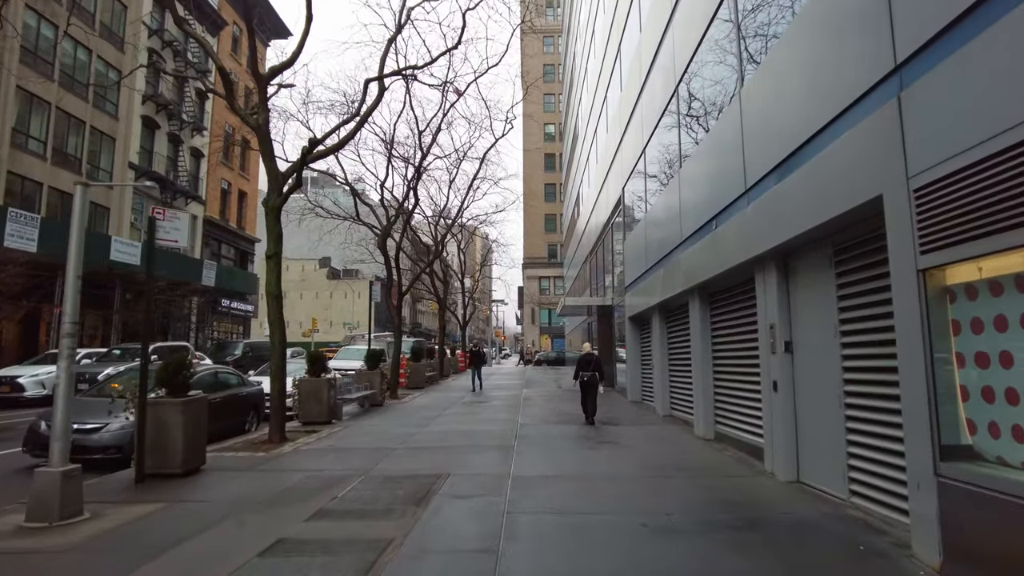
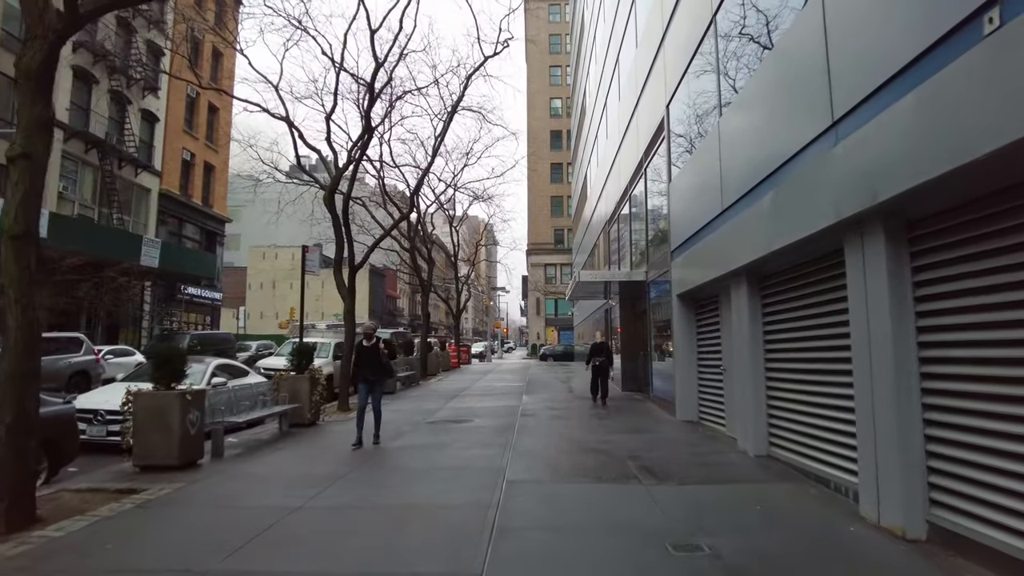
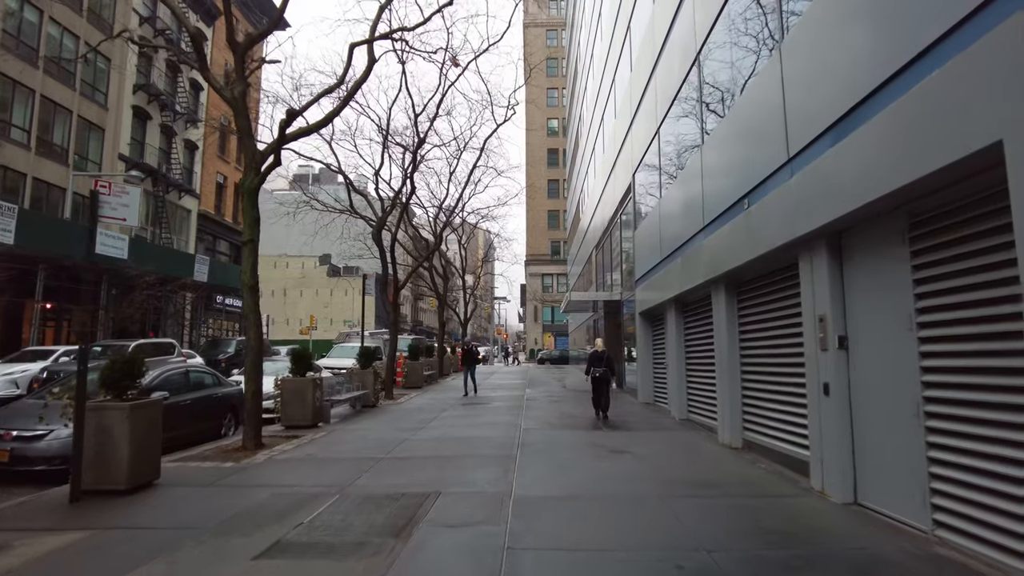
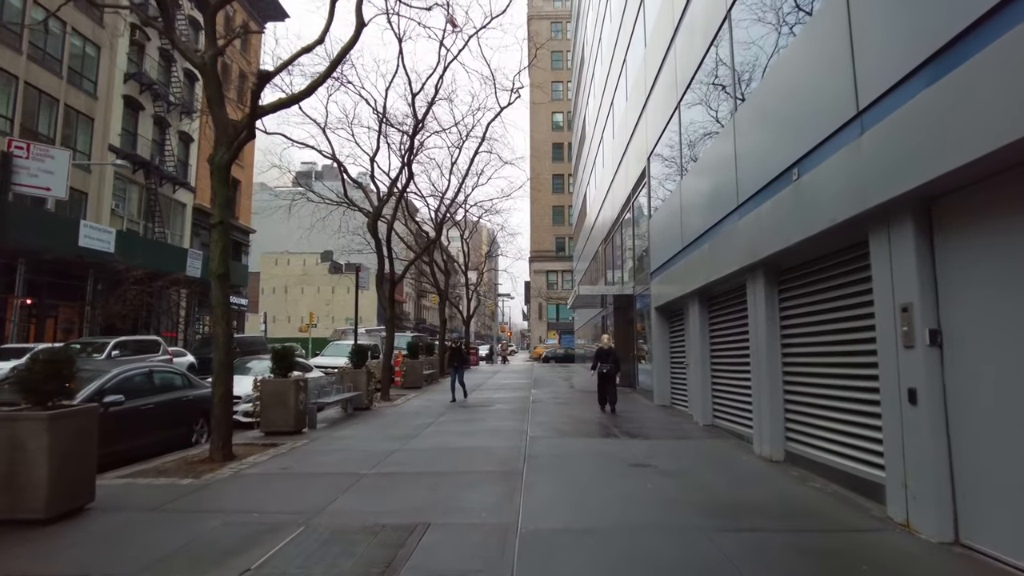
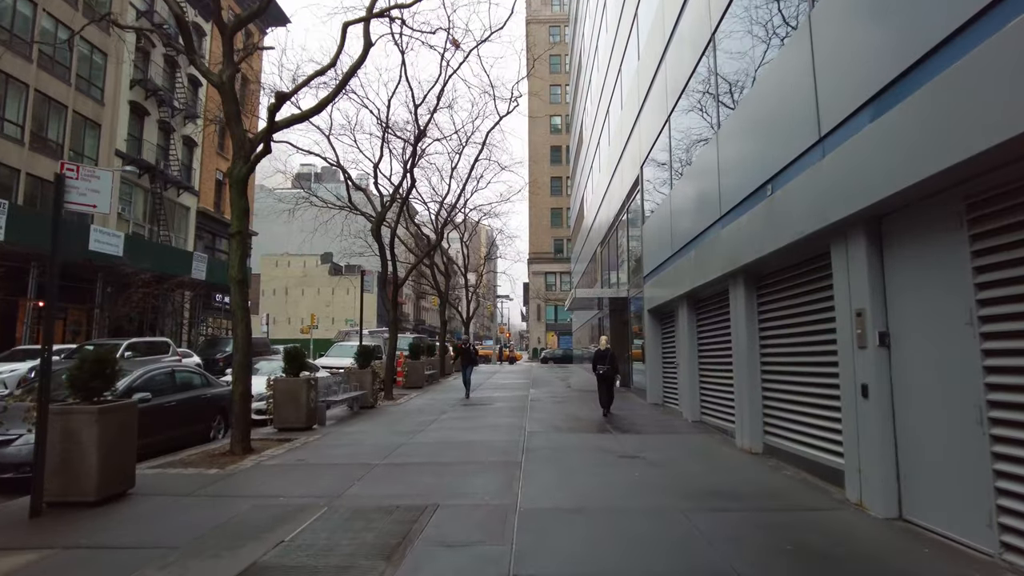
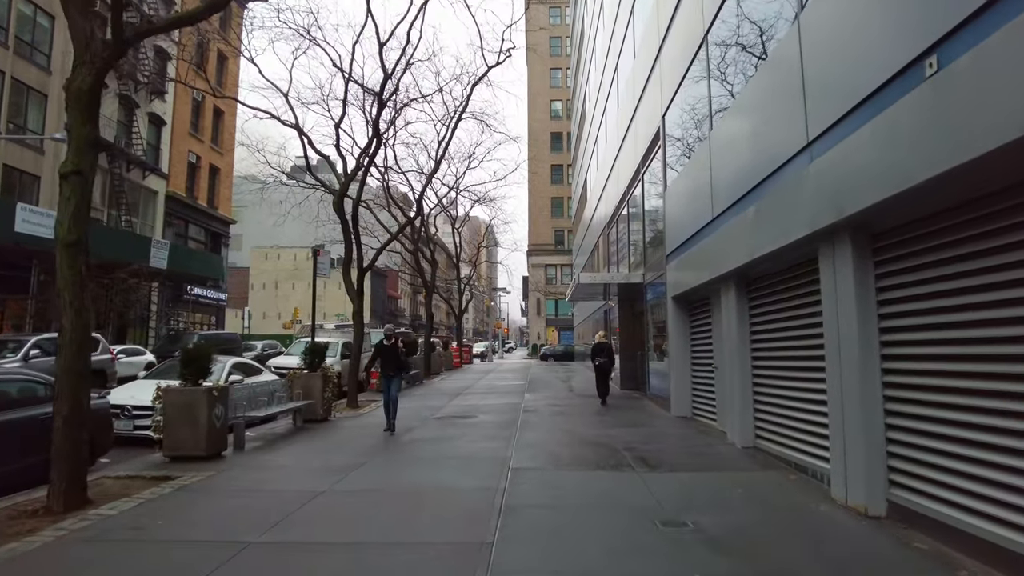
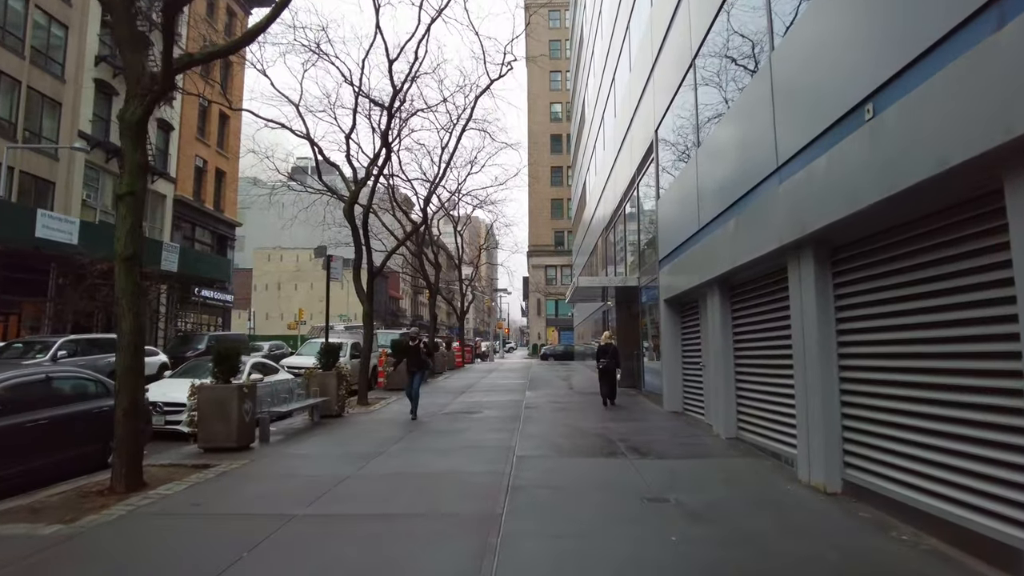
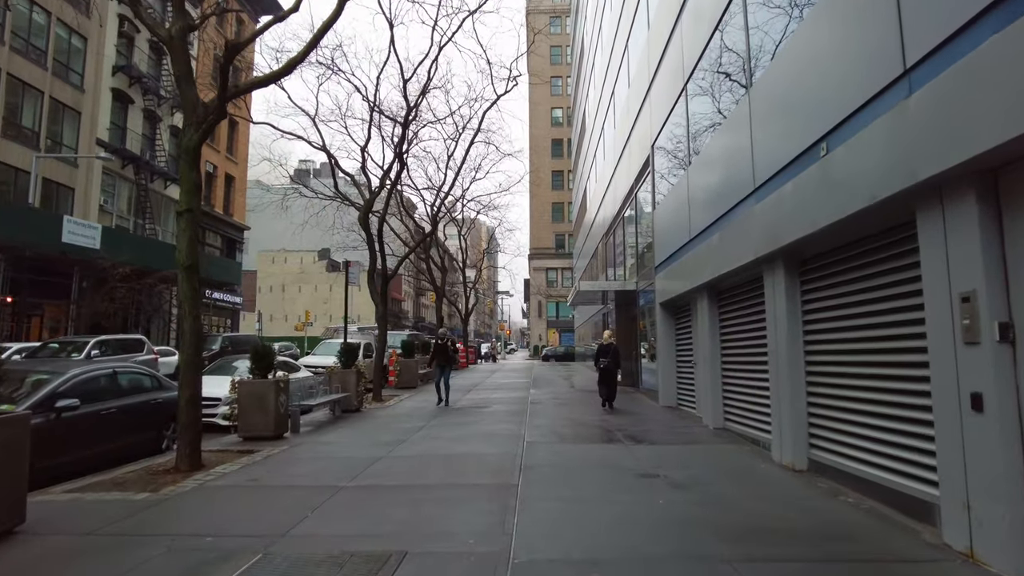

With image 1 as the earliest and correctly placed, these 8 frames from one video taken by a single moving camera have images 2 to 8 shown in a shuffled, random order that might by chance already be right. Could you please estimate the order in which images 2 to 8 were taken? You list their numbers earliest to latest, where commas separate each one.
3, 5, 4, 8, 7, 6, 2
